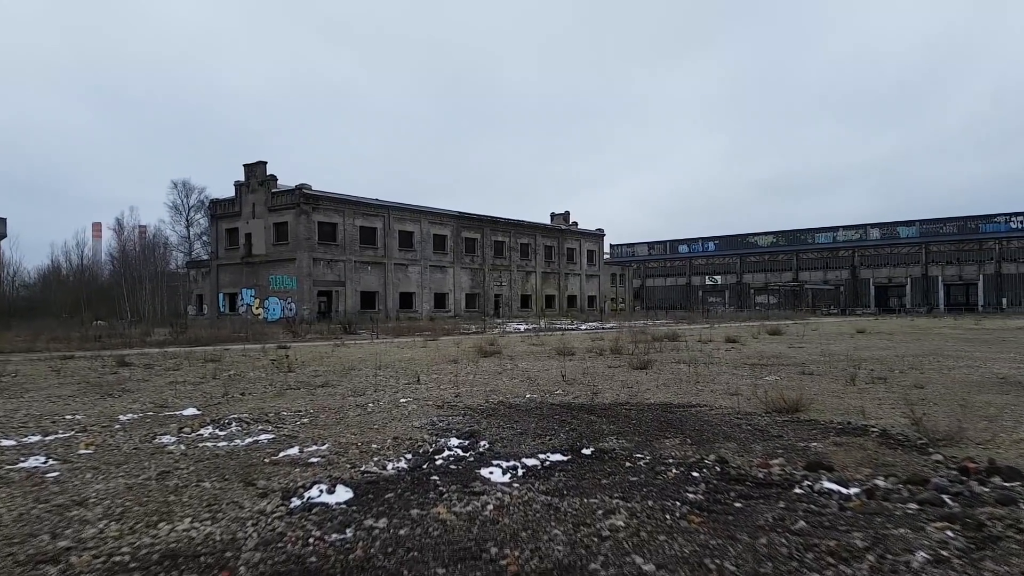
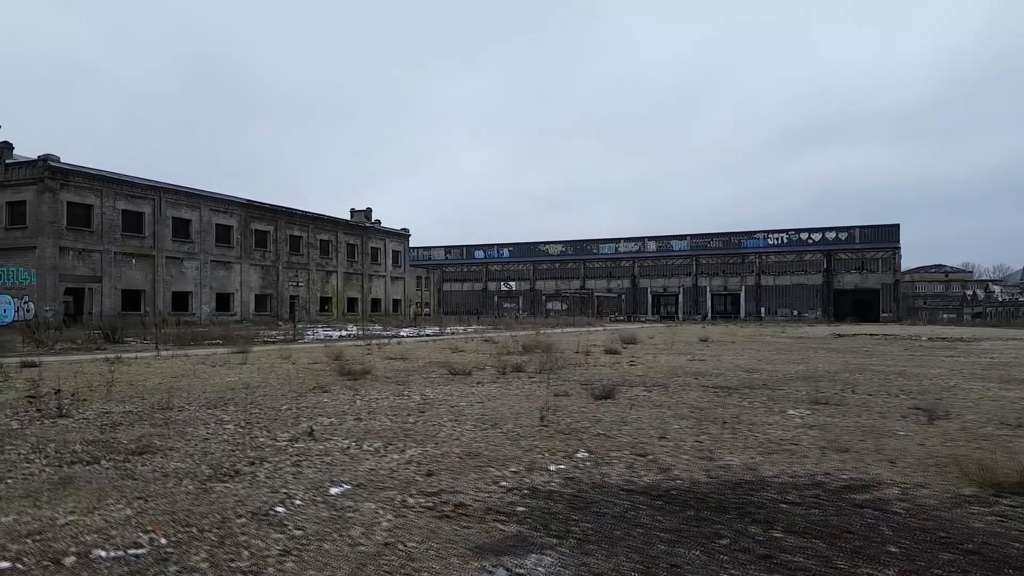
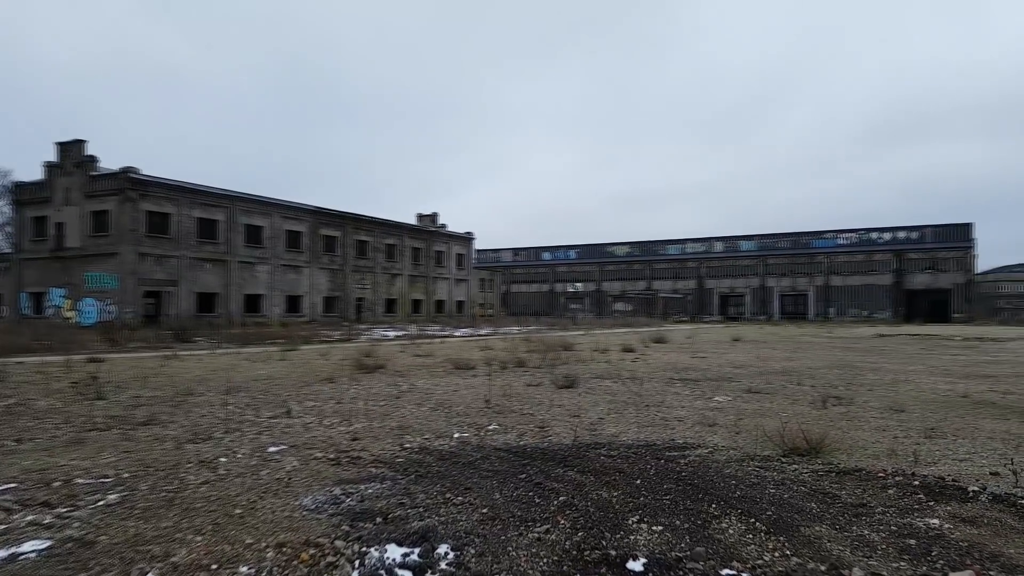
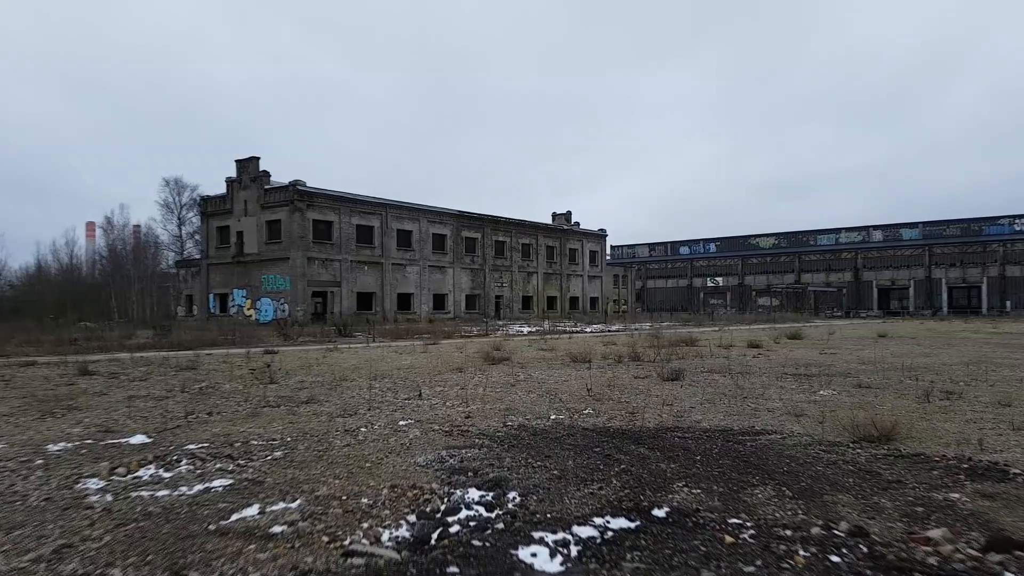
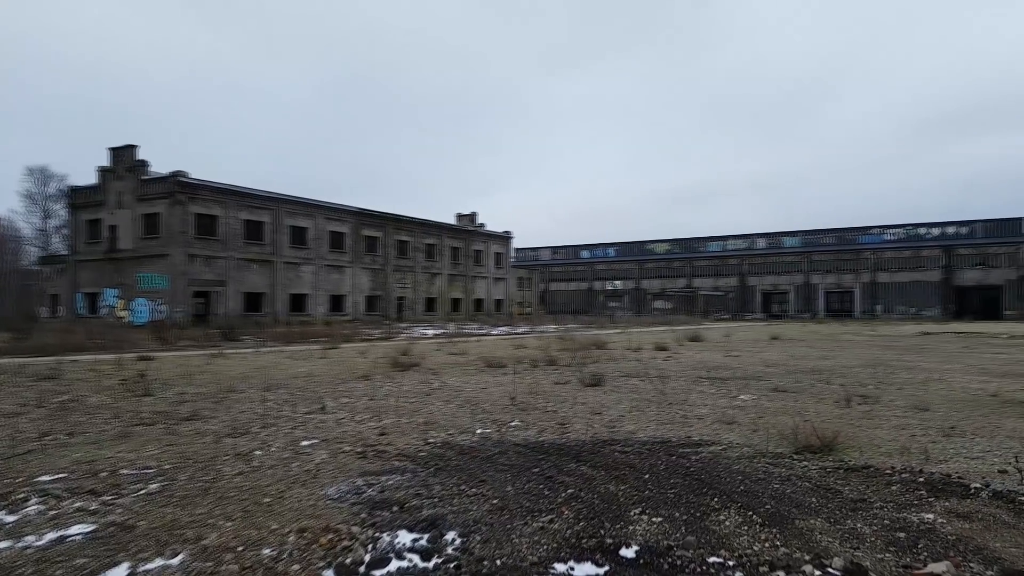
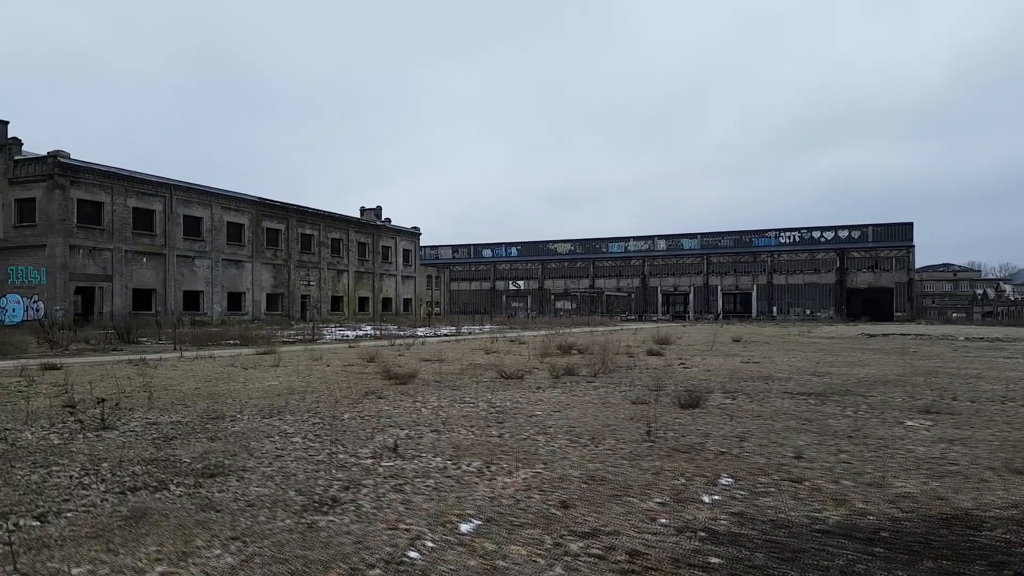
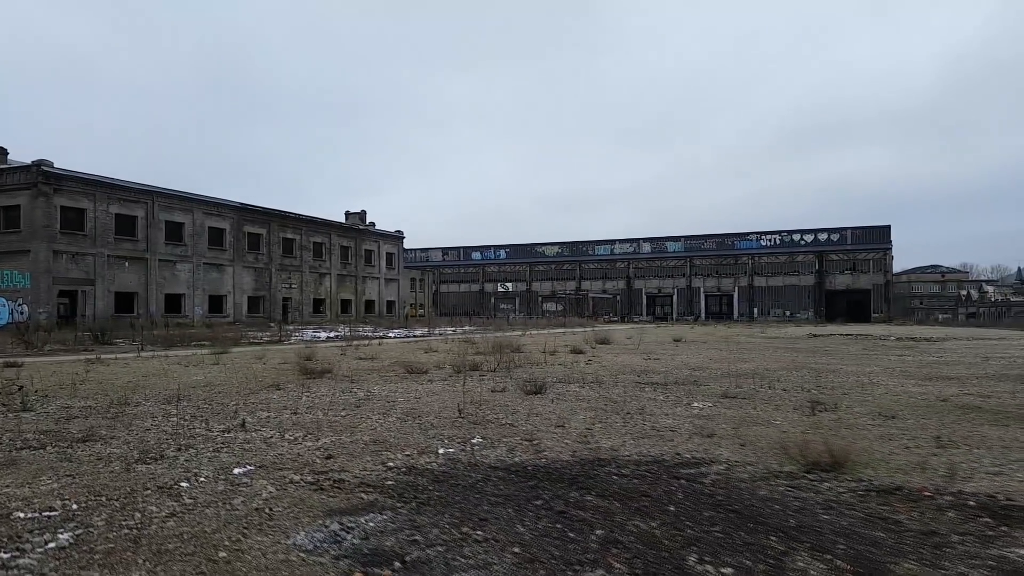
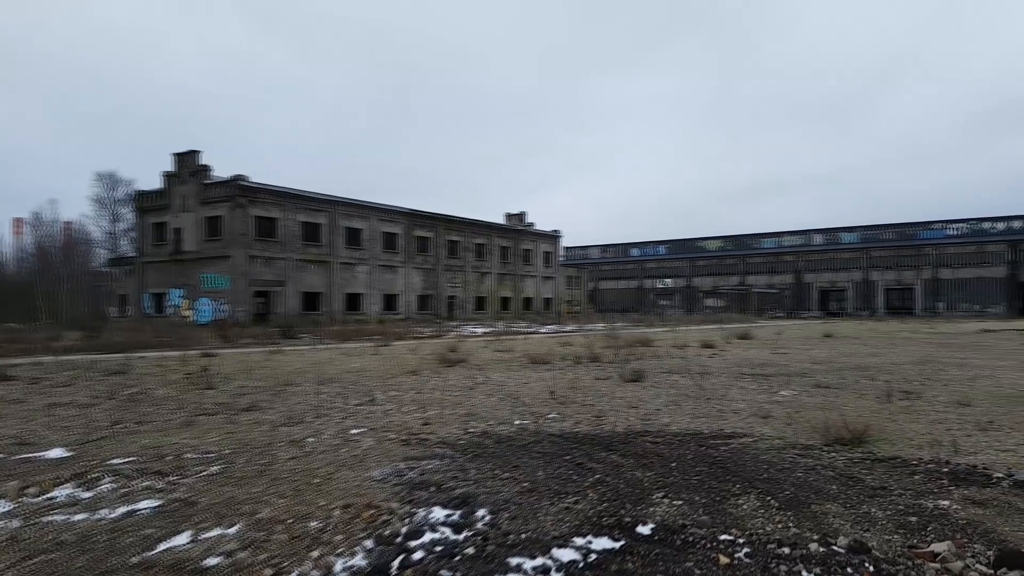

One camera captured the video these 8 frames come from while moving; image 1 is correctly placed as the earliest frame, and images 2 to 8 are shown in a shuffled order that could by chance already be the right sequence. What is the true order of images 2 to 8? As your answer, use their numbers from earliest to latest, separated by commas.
4, 8, 5, 3, 7, 2, 6
